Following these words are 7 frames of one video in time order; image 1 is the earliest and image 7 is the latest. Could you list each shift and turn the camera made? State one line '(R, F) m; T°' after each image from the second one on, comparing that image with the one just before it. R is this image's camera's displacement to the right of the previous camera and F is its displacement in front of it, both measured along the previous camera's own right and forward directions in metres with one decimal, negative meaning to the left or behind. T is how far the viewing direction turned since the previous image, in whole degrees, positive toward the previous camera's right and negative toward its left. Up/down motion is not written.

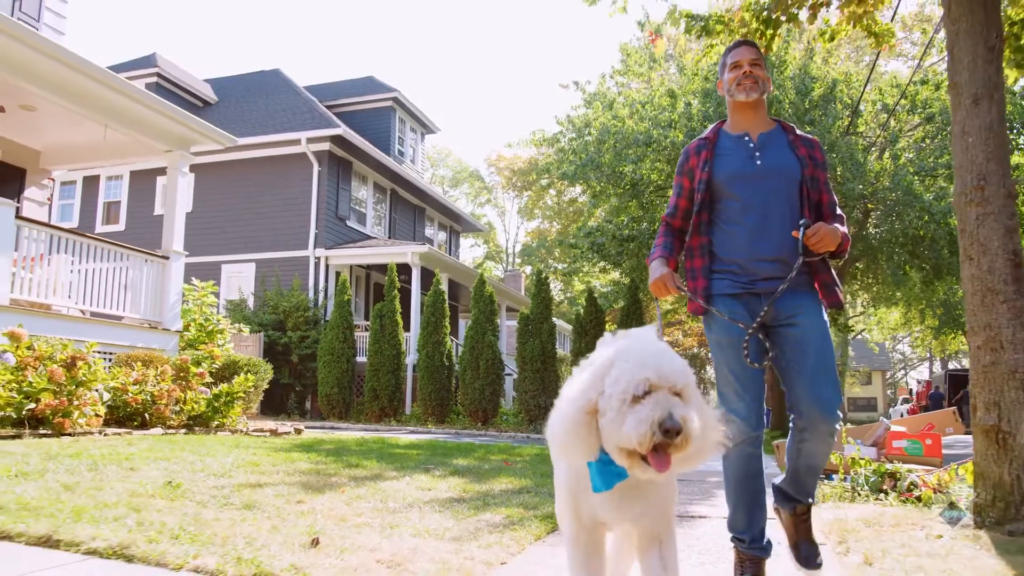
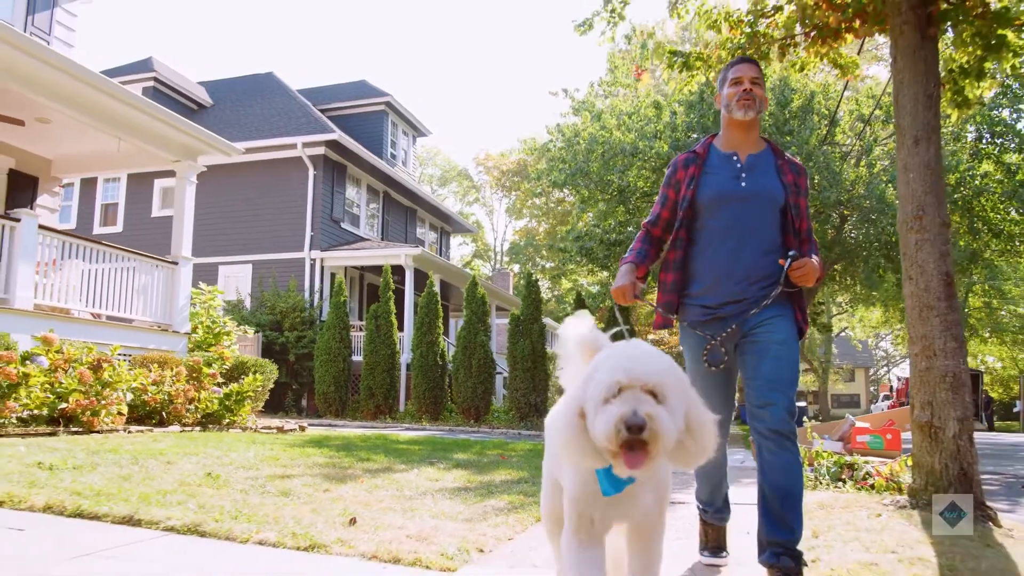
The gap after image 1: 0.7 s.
(-0.1, -0.6) m; +1°
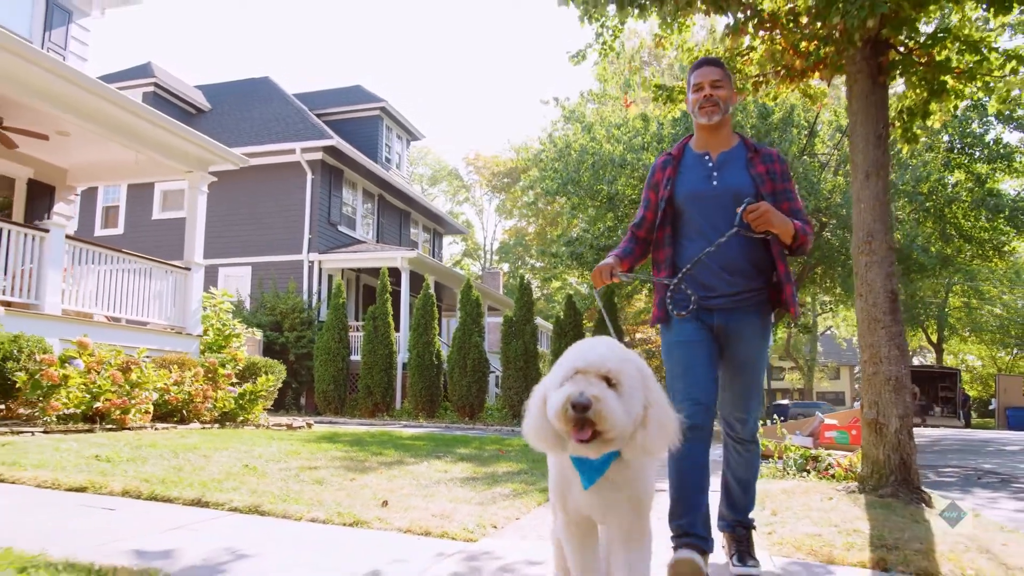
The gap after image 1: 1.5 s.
(-0.1, -0.6) m; +1°
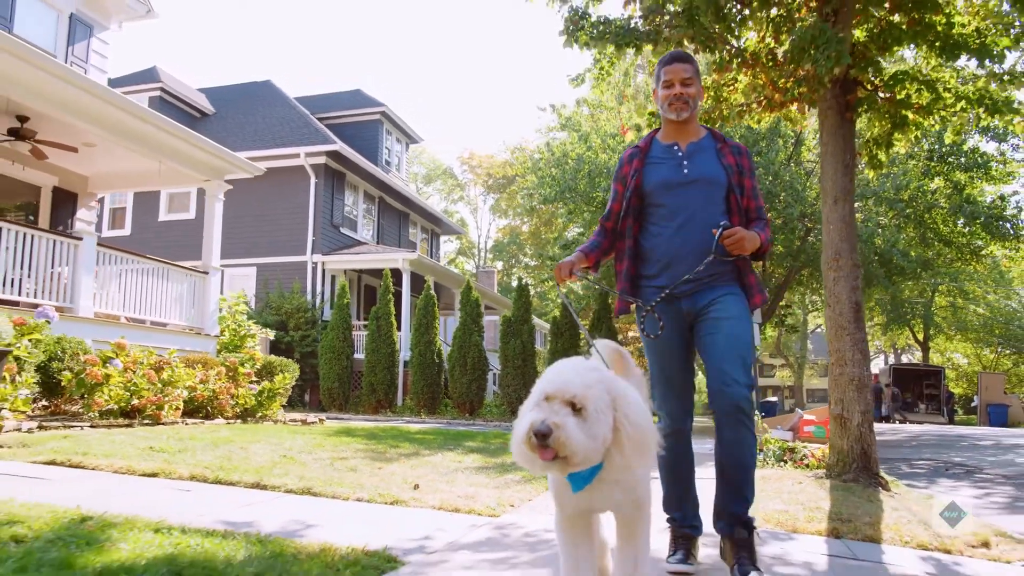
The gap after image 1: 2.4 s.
(-0.1, -0.7) m; +1°
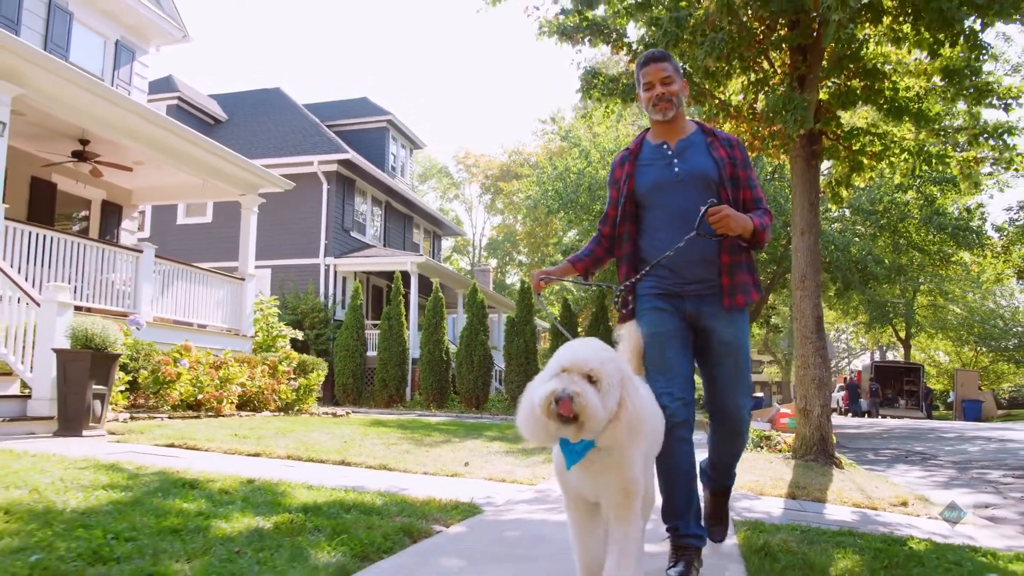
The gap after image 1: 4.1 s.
(-0.3, -1.2) m; +1°
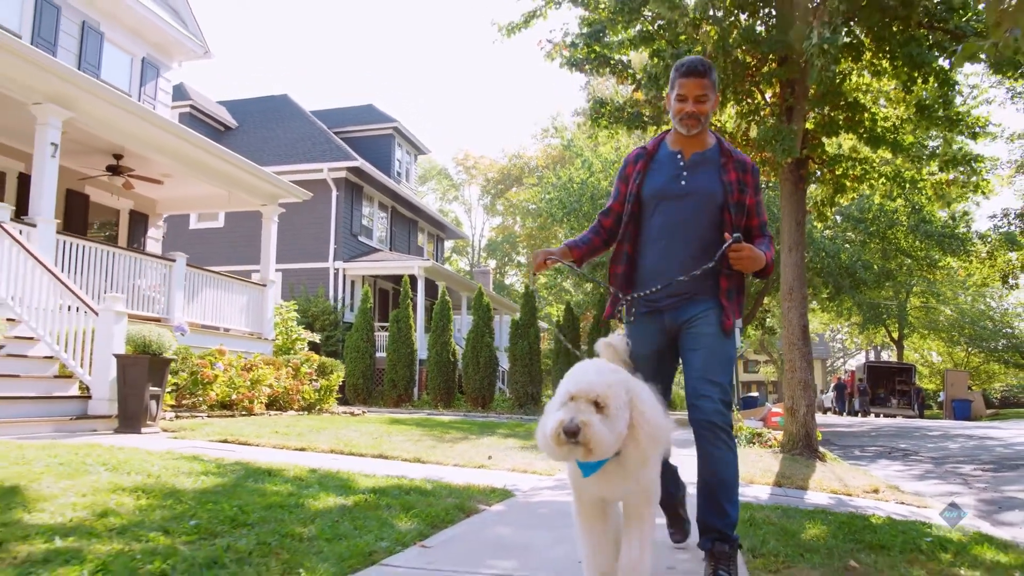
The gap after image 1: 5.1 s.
(-0.2, -0.7) m; 0°
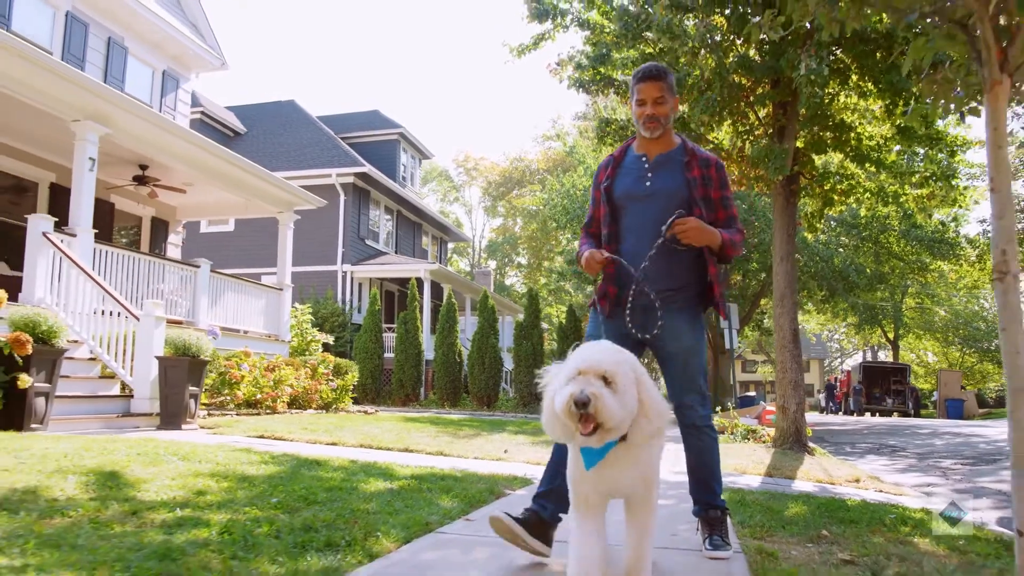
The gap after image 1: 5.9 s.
(-0.2, -0.6) m; 0°
